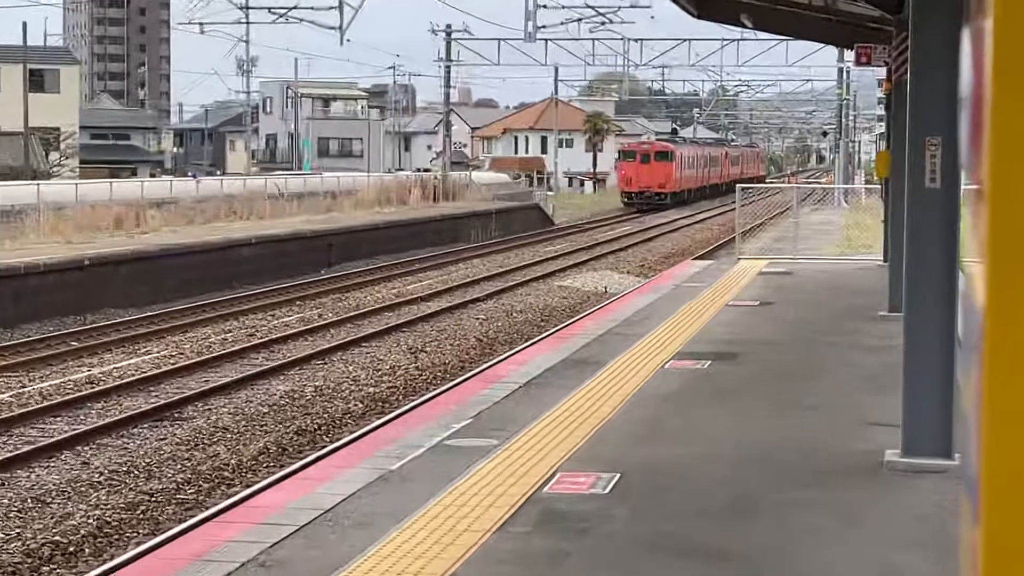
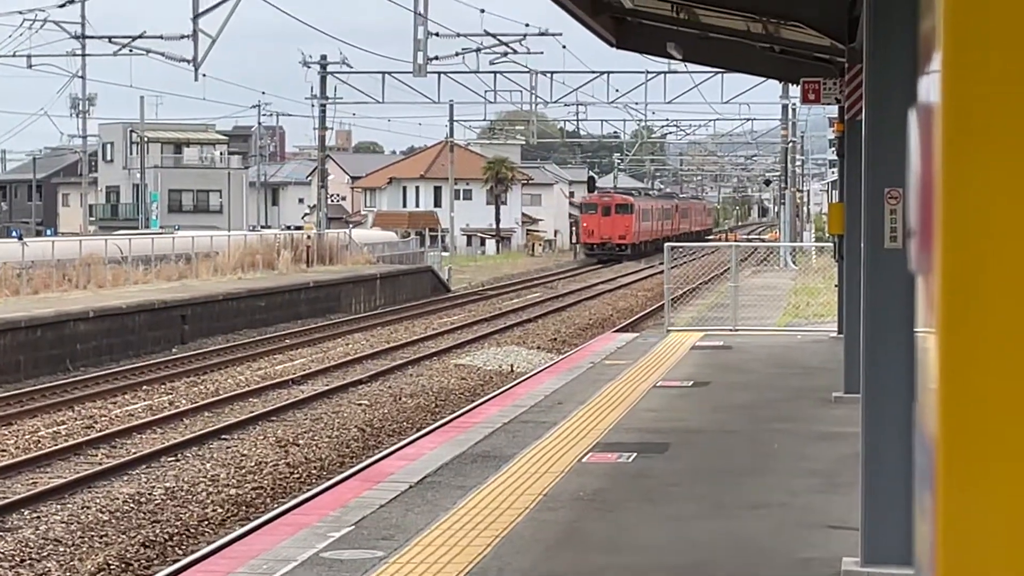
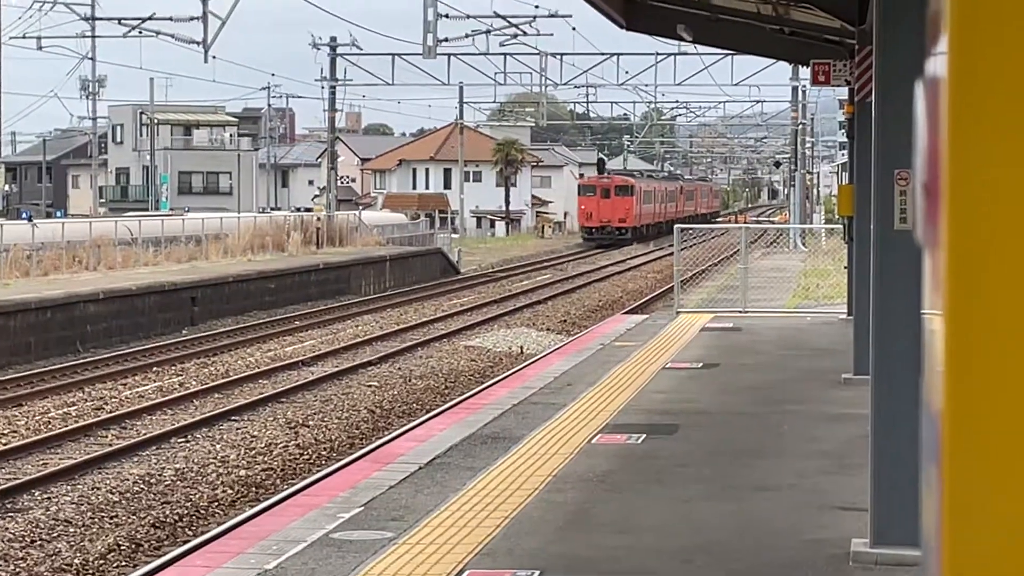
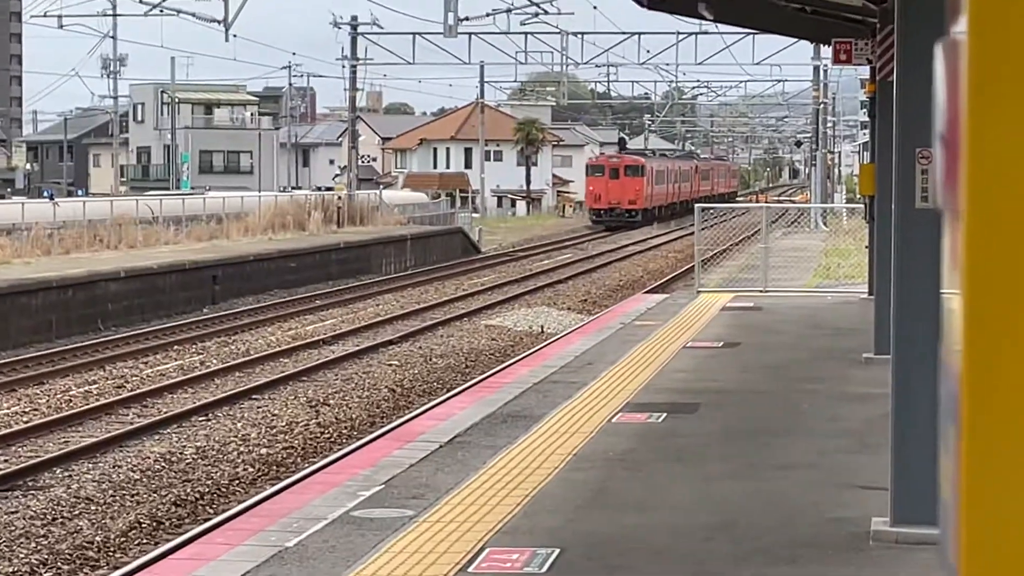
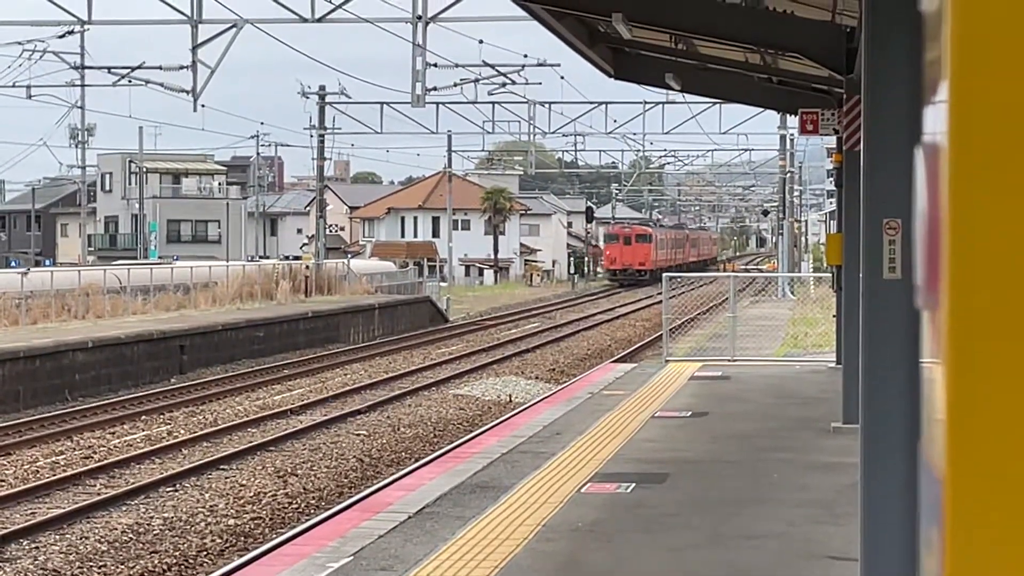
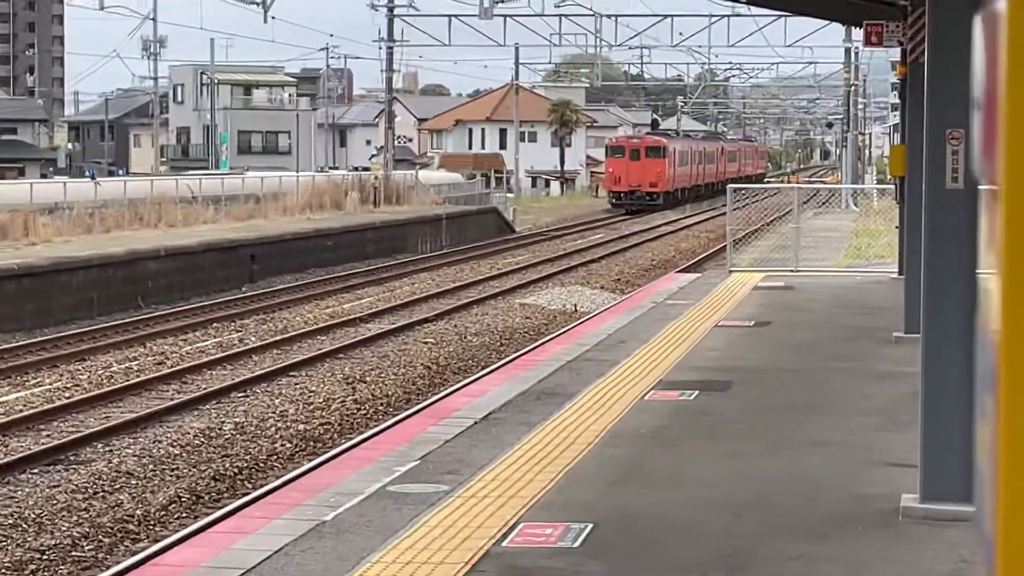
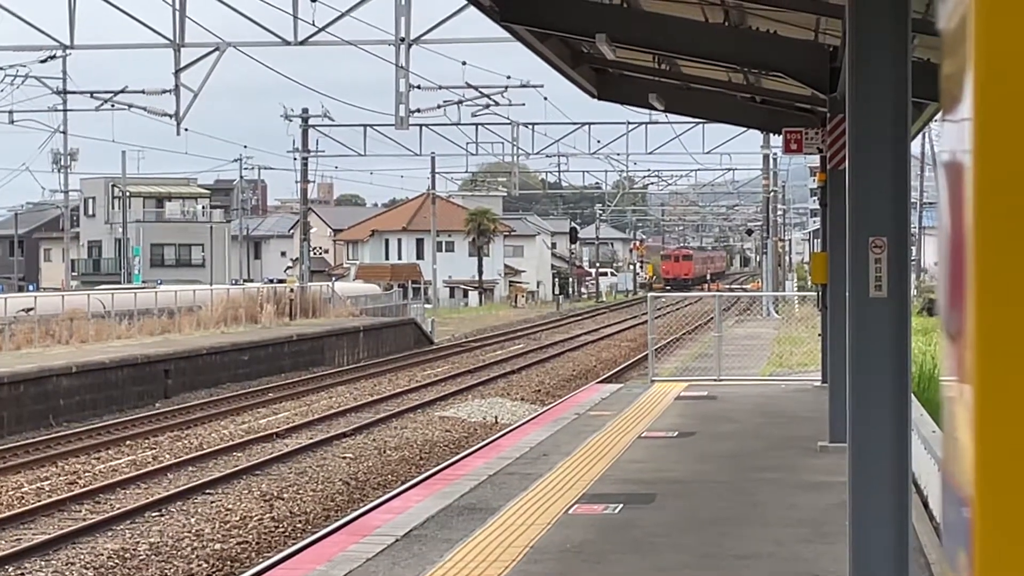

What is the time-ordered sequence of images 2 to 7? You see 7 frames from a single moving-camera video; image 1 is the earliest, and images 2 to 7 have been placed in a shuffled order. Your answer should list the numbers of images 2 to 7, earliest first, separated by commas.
6, 4, 3, 2, 5, 7
